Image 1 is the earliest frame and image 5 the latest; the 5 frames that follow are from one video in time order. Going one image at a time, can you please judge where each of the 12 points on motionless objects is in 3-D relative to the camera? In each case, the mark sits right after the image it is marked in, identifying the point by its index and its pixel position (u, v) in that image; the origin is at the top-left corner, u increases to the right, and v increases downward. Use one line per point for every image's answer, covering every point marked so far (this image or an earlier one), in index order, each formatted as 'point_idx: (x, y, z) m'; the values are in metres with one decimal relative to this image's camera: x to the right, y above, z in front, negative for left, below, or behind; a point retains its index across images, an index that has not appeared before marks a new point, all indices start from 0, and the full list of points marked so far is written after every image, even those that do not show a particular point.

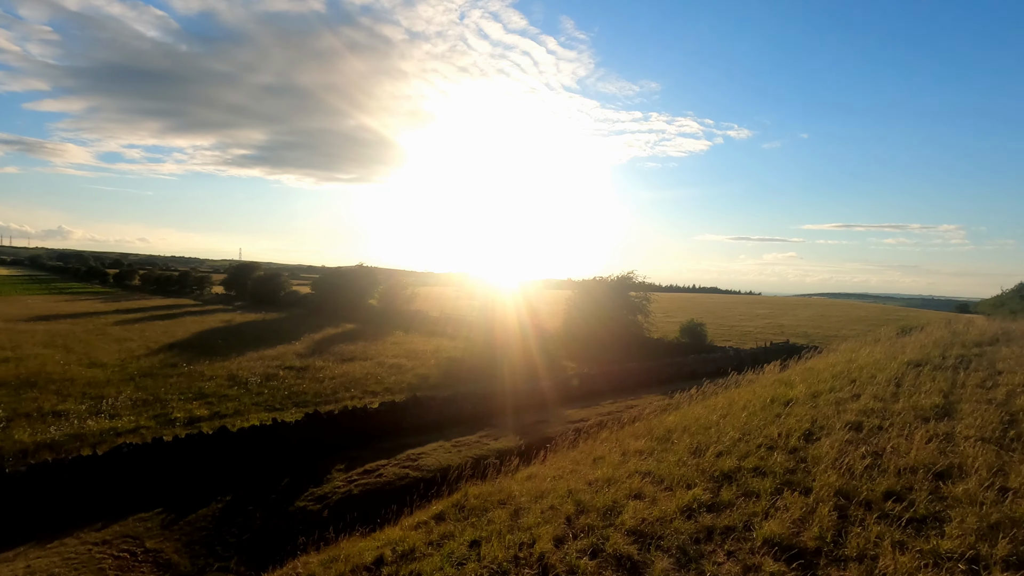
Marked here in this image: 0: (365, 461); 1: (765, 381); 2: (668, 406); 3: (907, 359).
0: (-3.3, -4.0, +11.9) m
1: (+4.9, -1.8, +10.3) m
2: (+3.1, -2.5, +10.6) m
3: (+6.7, -1.4, +9.1) m
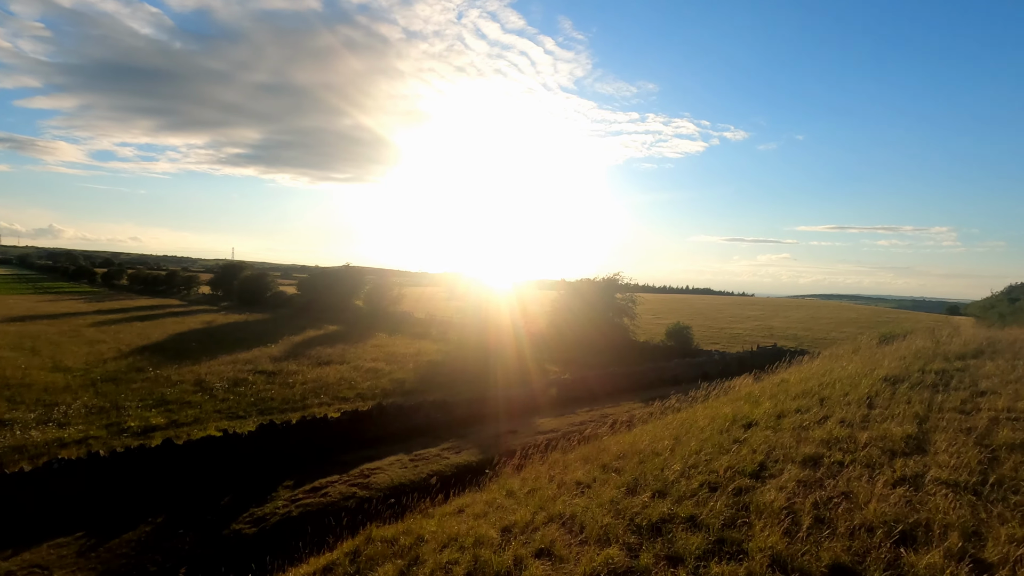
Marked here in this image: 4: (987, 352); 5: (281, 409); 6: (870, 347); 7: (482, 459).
0: (-4.2, -4.1, +11.2) m
1: (+4.0, -1.9, +9.6) m
2: (+2.2, -2.6, +10.0) m
3: (+5.9, -1.5, +8.5) m
4: (+8.9, -1.3, +9.9) m
5: (-8.3, -4.4, +18.9) m
6: (+8.2, -1.4, +12.0) m
7: (-0.7, -3.8, +11.5) m
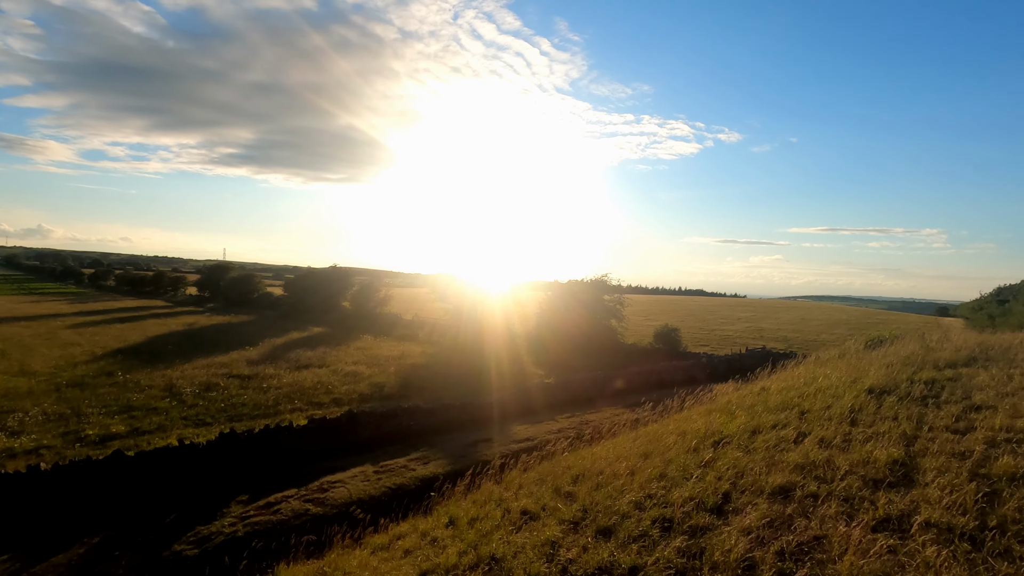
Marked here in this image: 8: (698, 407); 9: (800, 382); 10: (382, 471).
0: (-4.8, -4.1, +10.5) m
1: (+3.4, -2.0, +9.0) m
2: (+1.6, -2.6, +9.4) m
3: (+5.3, -1.5, +7.9) m
4: (+8.3, -1.3, +9.4) m
5: (-9.0, -4.4, +18.1) m
6: (+7.6, -1.4, +11.5) m
7: (-1.3, -3.8, +10.8) m
8: (+3.2, -2.1, +9.1) m
9: (+4.8, -1.6, +8.9) m
10: (-2.8, -3.9, +11.2) m
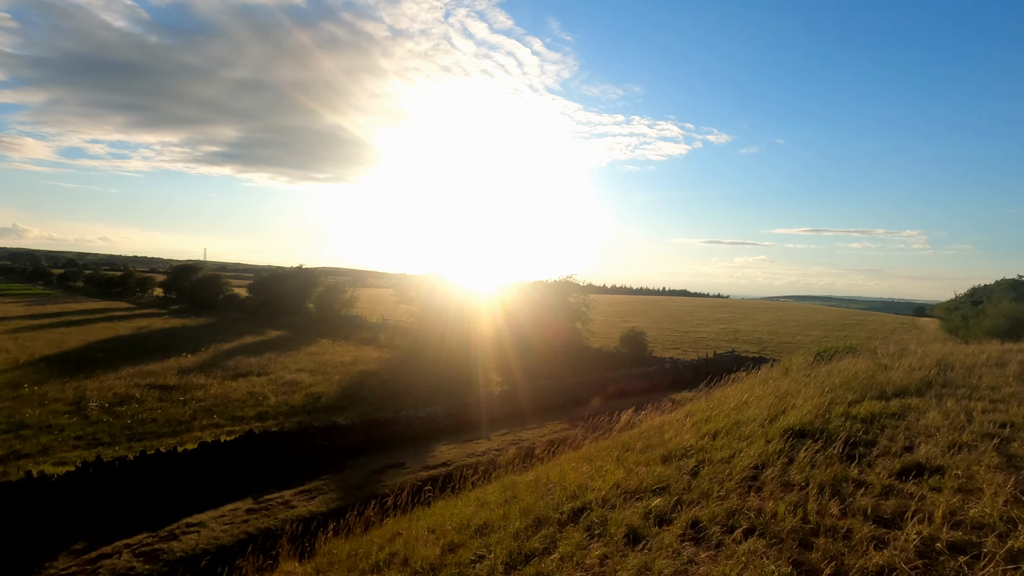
0: (-6.7, -4.2, +8.8) m
1: (+1.6, -2.1, +7.5) m
2: (-0.2, -2.7, +7.8) m
3: (+3.5, -1.6, +6.5) m
4: (+6.5, -1.4, +8.0) m
5: (-11.1, -4.5, +16.3) m
6: (+5.7, -1.5, +10.1) m
7: (-3.2, -3.9, +9.2) m
8: (+1.4, -2.2, +7.6) m
9: (+3.0, -1.7, +7.4) m
10: (-4.7, -4.0, +9.5) m
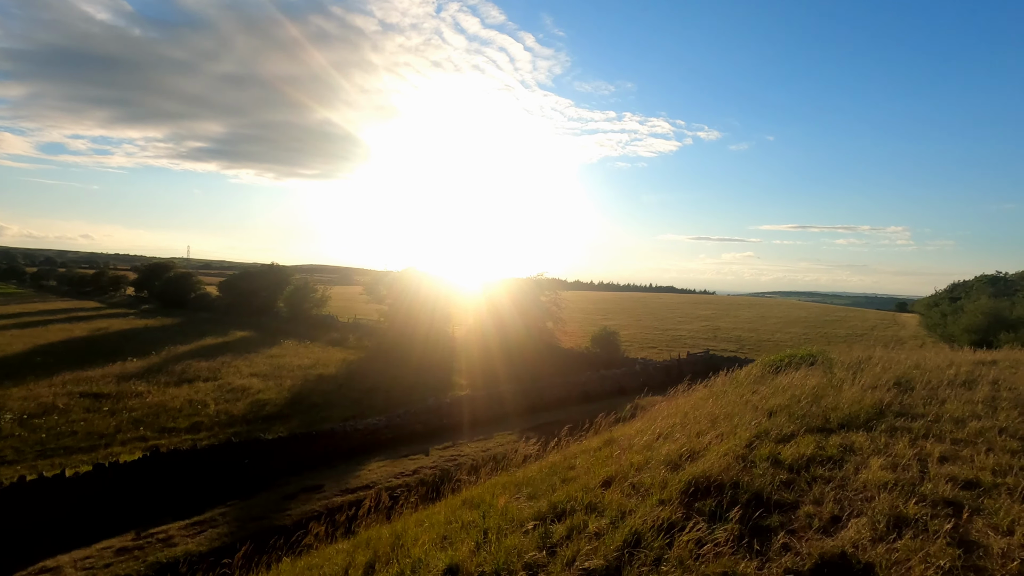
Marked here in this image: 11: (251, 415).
0: (-8.0, -4.3, +7.5) m
1: (+0.3, -2.1, +6.4) m
2: (-1.5, -2.8, +6.6) m
3: (+2.2, -1.7, +5.4) m
4: (+5.1, -1.4, +6.9) m
5: (-12.6, -4.6, +14.9) m
6: (+4.3, -1.5, +9.0) m
7: (-4.6, -4.0, +8.0) m
8: (+0.1, -2.2, +6.5) m
9: (+1.7, -1.7, +6.3) m
10: (-6.1, -4.1, +8.2) m
11: (-9.5, -4.6, +19.1) m
